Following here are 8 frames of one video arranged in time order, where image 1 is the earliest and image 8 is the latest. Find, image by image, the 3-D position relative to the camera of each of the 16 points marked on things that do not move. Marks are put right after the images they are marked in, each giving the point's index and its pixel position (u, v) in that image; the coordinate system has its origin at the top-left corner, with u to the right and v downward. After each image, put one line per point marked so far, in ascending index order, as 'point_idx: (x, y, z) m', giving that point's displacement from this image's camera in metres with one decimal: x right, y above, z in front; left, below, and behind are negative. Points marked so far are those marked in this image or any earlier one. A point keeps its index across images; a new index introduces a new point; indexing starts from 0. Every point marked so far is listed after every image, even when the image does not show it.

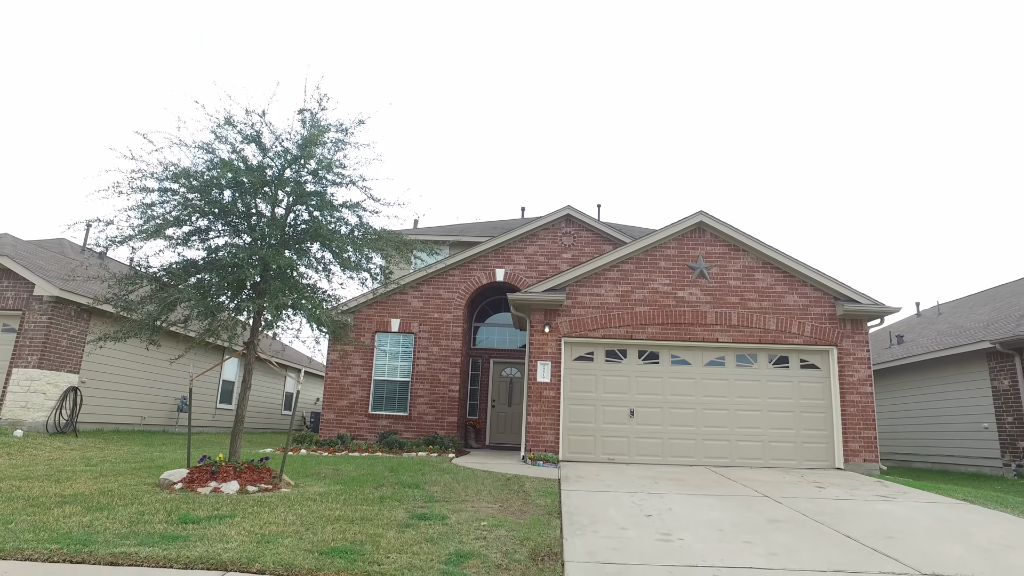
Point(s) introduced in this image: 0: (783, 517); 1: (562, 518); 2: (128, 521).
0: (+2.7, -2.2, +6.6) m
1: (+0.5, -2.1, +6.1) m
2: (-2.7, -1.7, +4.8) m
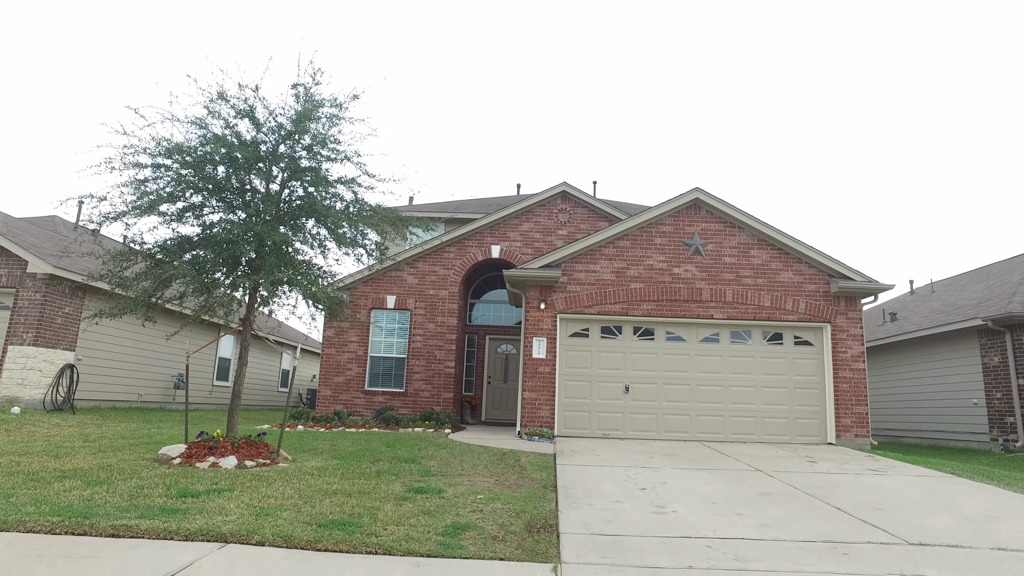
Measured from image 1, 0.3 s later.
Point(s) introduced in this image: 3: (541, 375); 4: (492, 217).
0: (+2.6, -2.0, +6.7) m
1: (+0.4, -1.9, +6.2) m
2: (-2.8, -1.5, +4.9) m
3: (+0.5, -1.5, +11.4) m
4: (-0.4, +1.5, +14.5) m
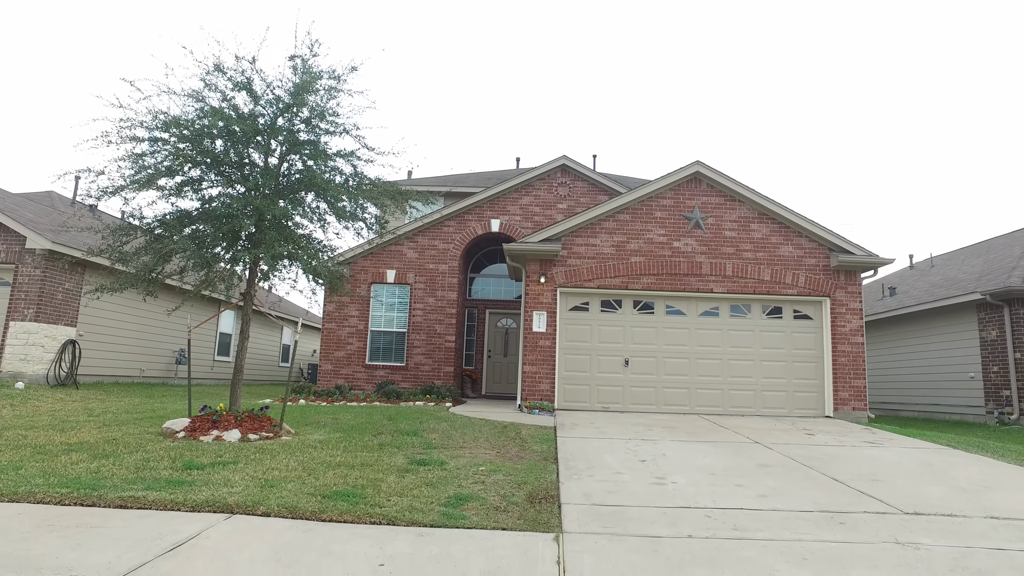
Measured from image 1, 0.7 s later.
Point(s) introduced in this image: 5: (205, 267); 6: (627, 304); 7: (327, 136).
0: (+2.6, -1.7, +6.8) m
1: (+0.4, -1.6, +6.2) m
2: (-2.8, -1.3, +4.9) m
3: (+0.5, -1.0, +11.5) m
4: (-0.4, +2.1, +14.5) m
5: (-3.3, +0.2, +7.2) m
6: (+2.0, -0.3, +11.8) m
7: (-2.2, +1.8, +7.9) m
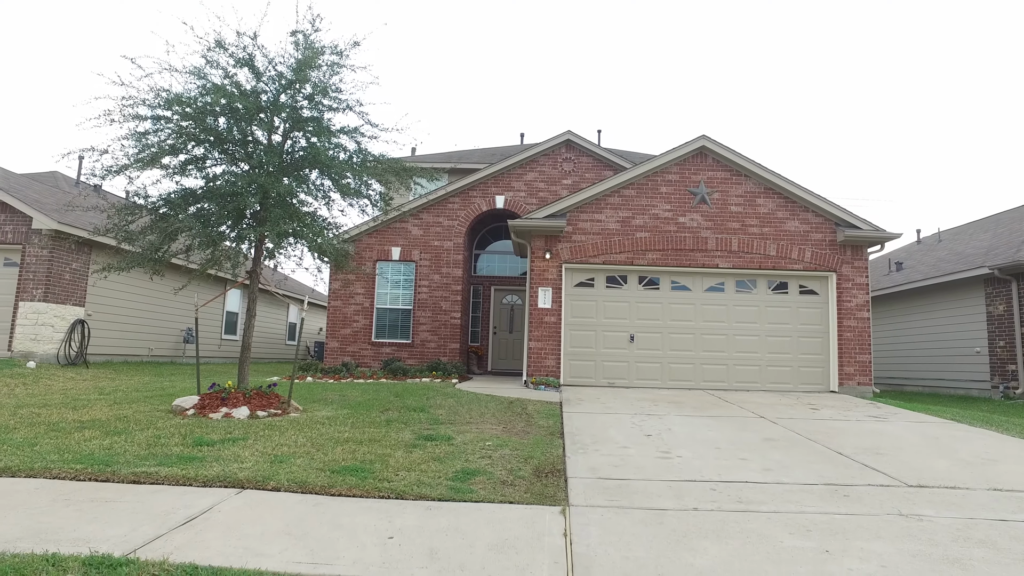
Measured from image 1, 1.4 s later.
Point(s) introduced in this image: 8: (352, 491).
0: (+2.7, -1.5, +6.8) m
1: (+0.5, -1.4, +6.3) m
2: (-2.7, -1.2, +5.0) m
3: (+0.6, -0.6, +11.5) m
4: (-0.3, +2.6, +14.4) m
5: (-3.2, +0.5, +7.3) m
6: (+2.1, +0.1, +11.7) m
7: (-2.1, +2.1, +7.9) m
8: (-1.0, -1.2, +4.0) m
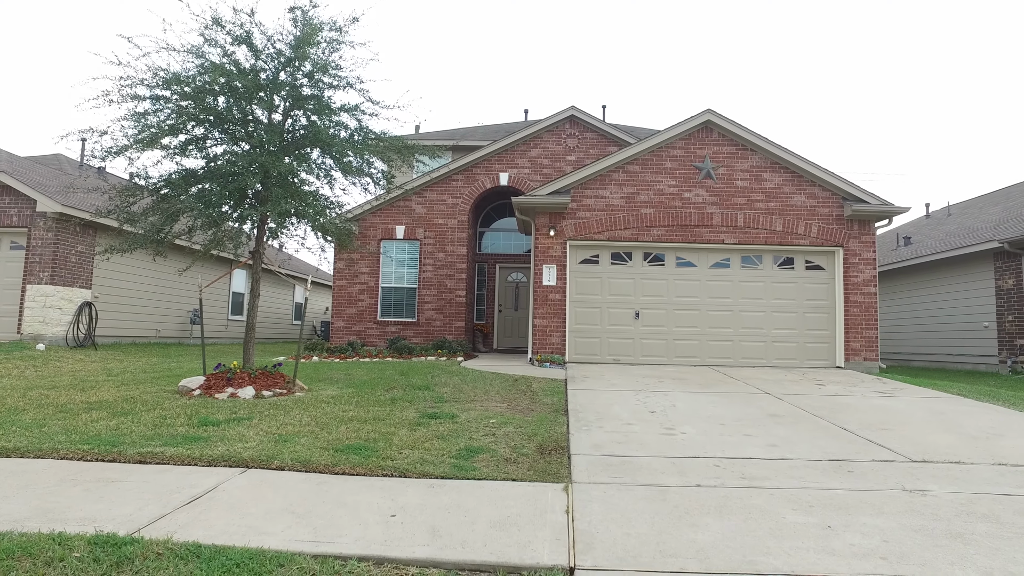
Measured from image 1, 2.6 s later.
0: (+2.7, -1.2, +6.8) m
1: (+0.5, -1.2, +6.3) m
2: (-2.7, -1.0, +5.0) m
3: (+0.7, -0.3, +11.5) m
4: (-0.3, +3.1, +14.3) m
5: (-3.2, +0.7, +7.2) m
6: (+2.2, +0.5, +11.7) m
7: (-2.1, +2.3, +7.8) m
8: (-0.9, -1.1, +4.1) m
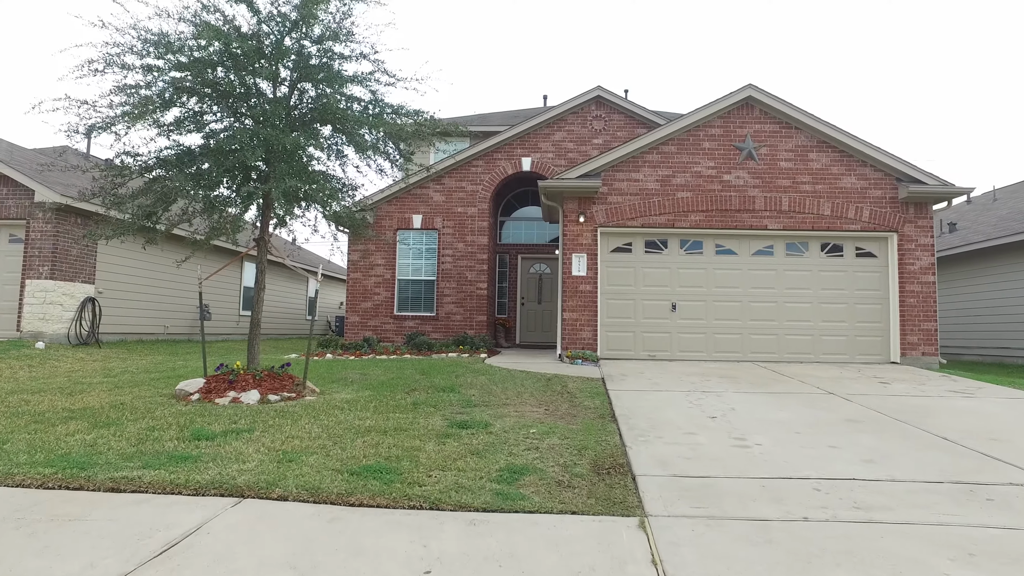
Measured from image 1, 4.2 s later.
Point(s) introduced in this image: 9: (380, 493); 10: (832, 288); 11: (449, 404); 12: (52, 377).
0: (+3.1, -1.1, +5.9) m
1: (+0.9, -1.1, +5.5) m
2: (-2.4, -1.0, +4.3) m
3: (+1.1, -0.1, +10.7) m
4: (+0.2, +3.2, +13.4) m
5: (-2.9, +0.7, +6.5) m
6: (+2.6, +0.7, +10.8) m
7: (-1.8, +2.4, +7.0) m
8: (-0.7, -1.0, +3.3) m
9: (-0.7, -1.0, +3.4) m
10: (+5.1, 0.0, +10.6) m
11: (-0.6, -1.0, +6.0) m
12: (-5.6, -1.1, +8.2) m
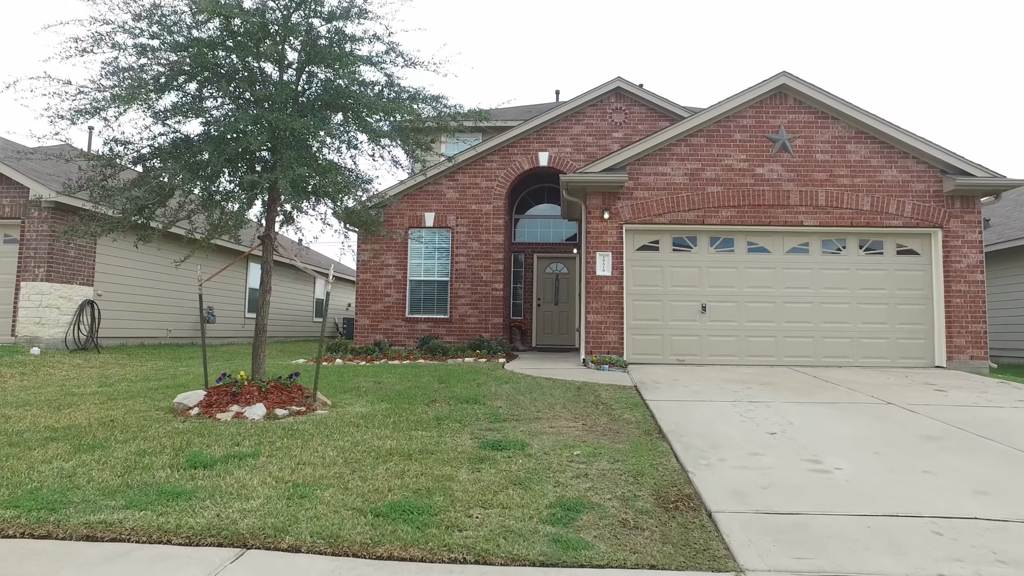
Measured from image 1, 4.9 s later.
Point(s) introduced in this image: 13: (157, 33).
0: (+3.3, -1.1, +5.3) m
1: (+1.1, -1.1, +4.8) m
2: (-2.1, -1.0, +3.7) m
3: (+1.4, -0.1, +10.0) m
4: (+0.5, +3.2, +12.8) m
5: (-2.6, +0.7, +5.9) m
6: (+2.9, +0.7, +10.2) m
7: (-1.5, +2.4, +6.4) m
8: (-0.4, -1.0, +2.7) m
9: (-0.4, -1.0, +2.8) m
10: (+5.4, 0.0, +10.0) m
11: (-0.3, -1.1, +5.4) m
12: (-5.3, -1.1, +7.6) m
13: (-3.0, +2.2, +5.8) m
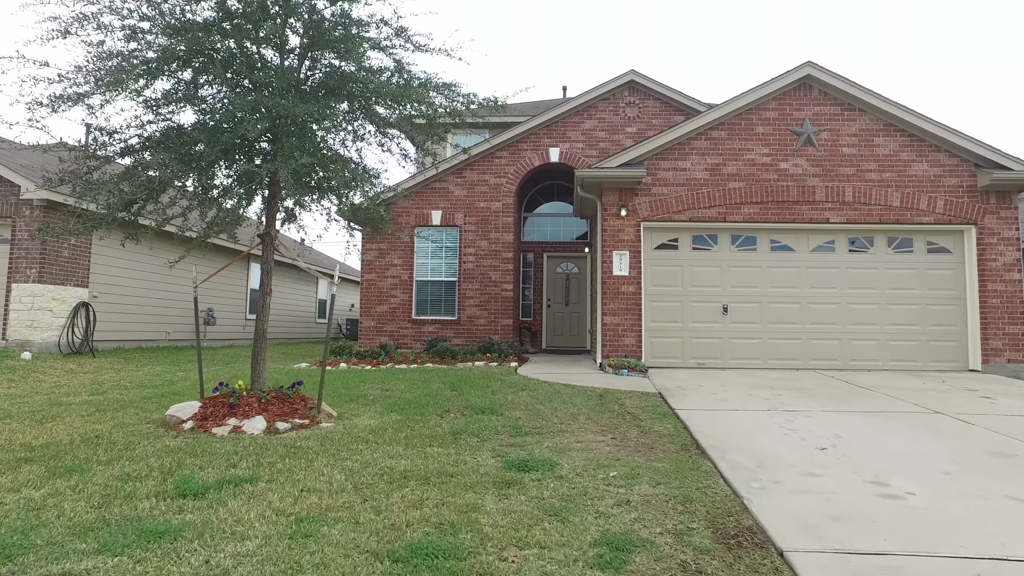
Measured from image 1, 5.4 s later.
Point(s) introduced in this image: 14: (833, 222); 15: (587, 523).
0: (+3.5, -1.1, +4.8) m
1: (+1.3, -1.1, +4.4) m
2: (-2.0, -1.0, +3.2) m
3: (+1.6, -0.1, +9.6) m
4: (+0.7, +3.2, +12.4) m
5: (-2.4, +0.7, +5.4) m
6: (+3.1, +0.7, +9.7) m
7: (-1.3, +2.4, +5.9) m
8: (-0.2, -1.1, +2.2) m
9: (-0.2, -1.0, +2.3) m
10: (+5.6, 0.0, +9.5) m
11: (-0.1, -1.1, +4.9) m
12: (-5.1, -1.1, +7.1) m
13: (-2.9, +2.2, +5.3) m
14: (+4.6, +0.9, +9.5) m
15: (+0.3, -1.1, +3.1) m
